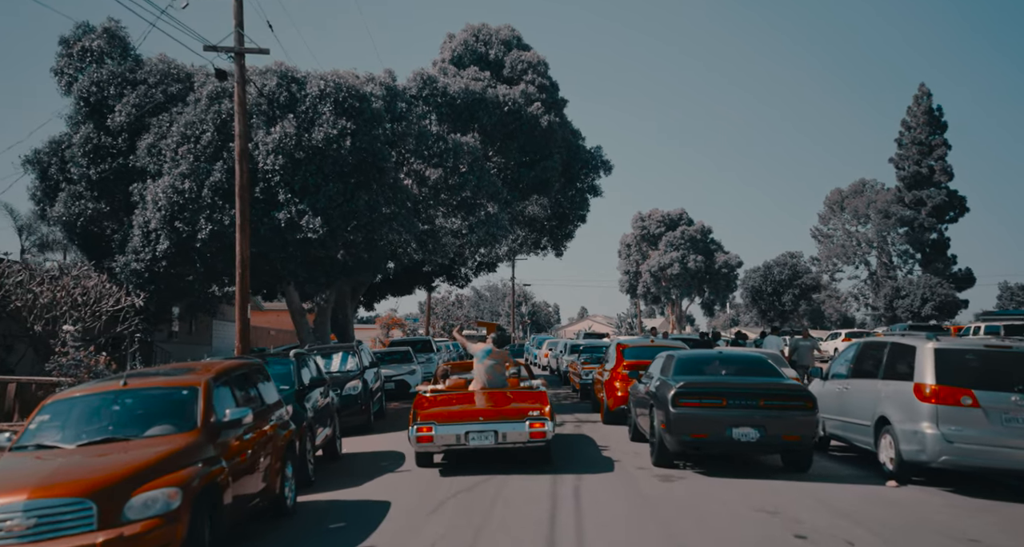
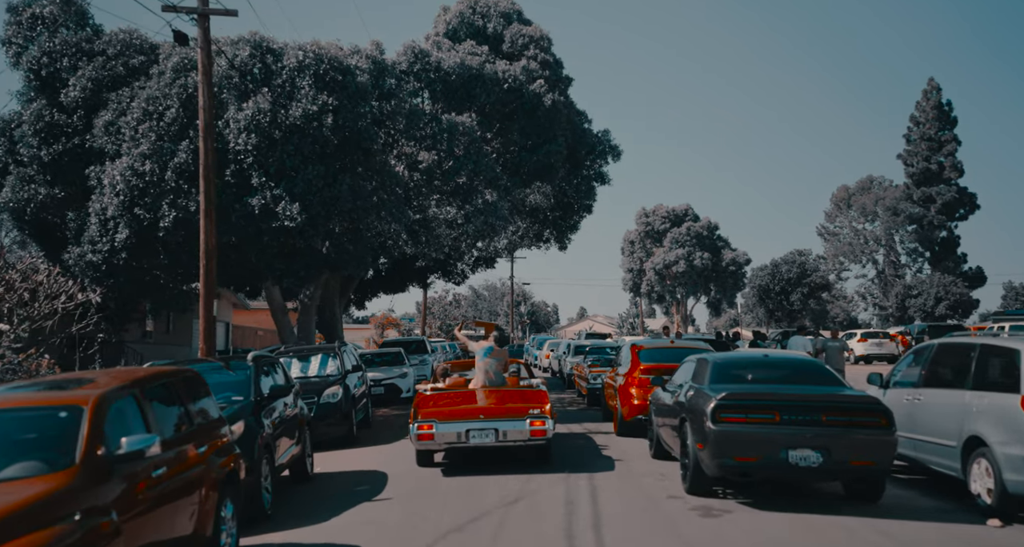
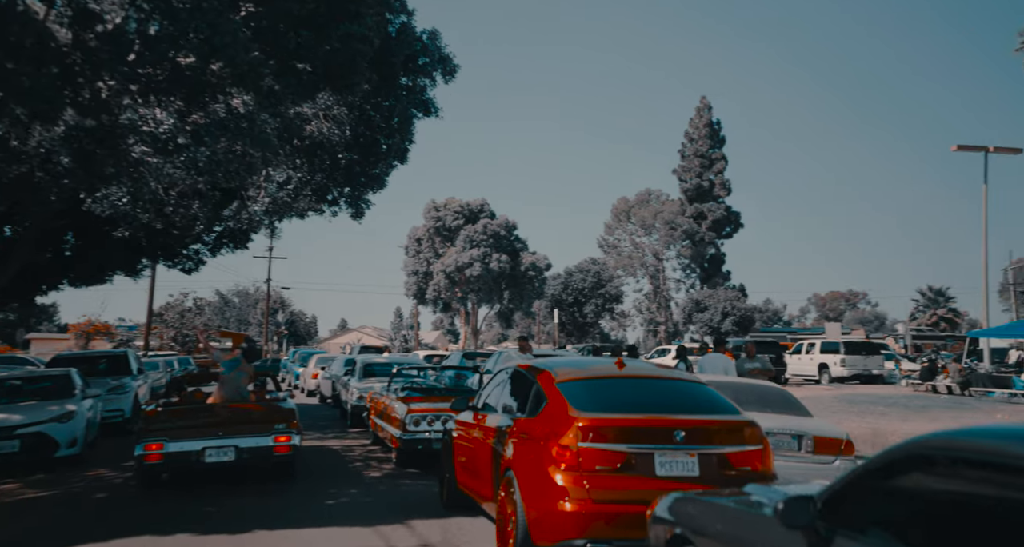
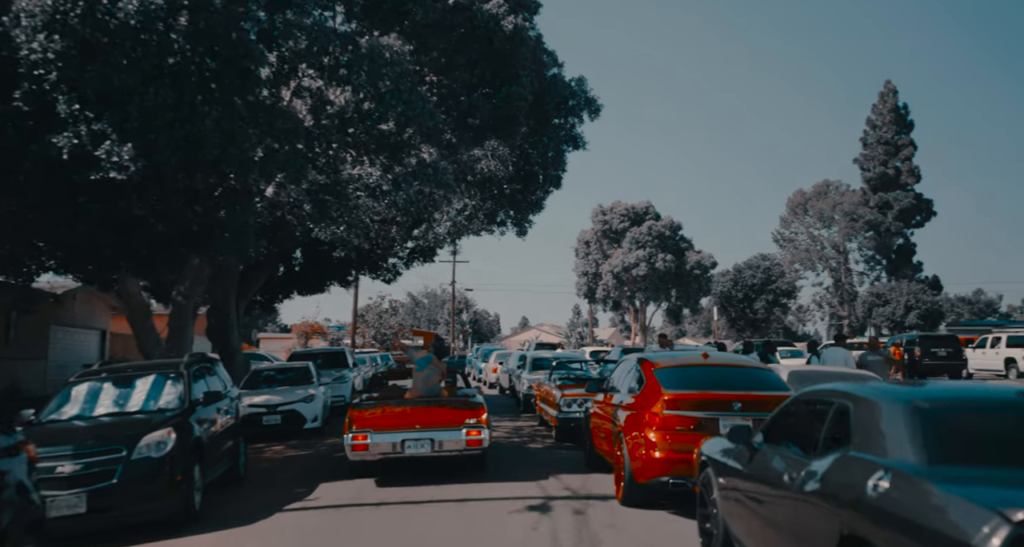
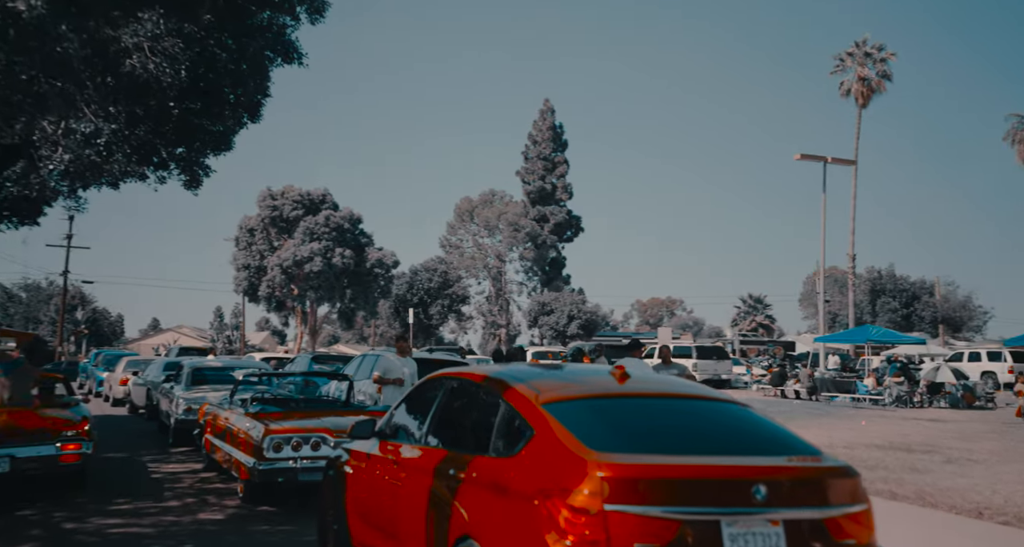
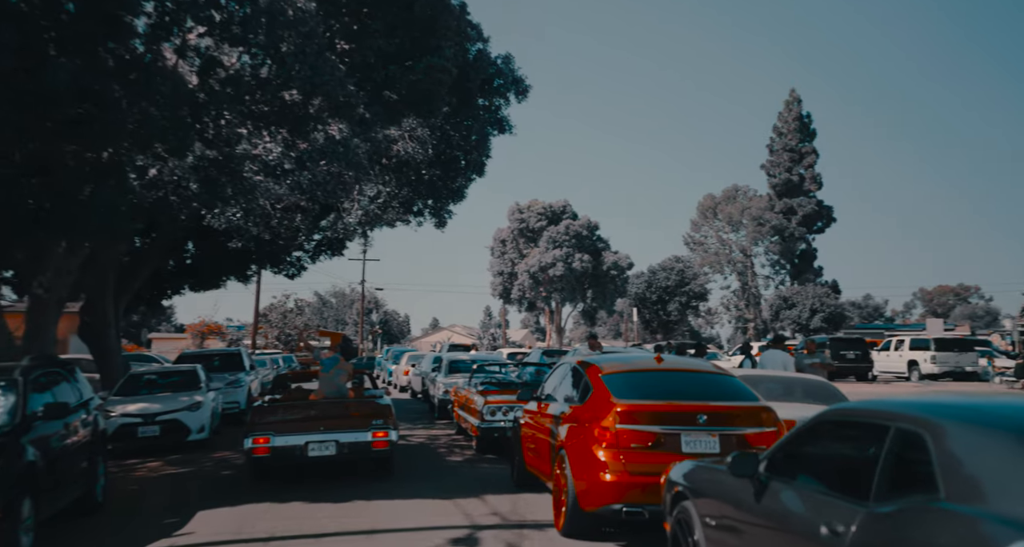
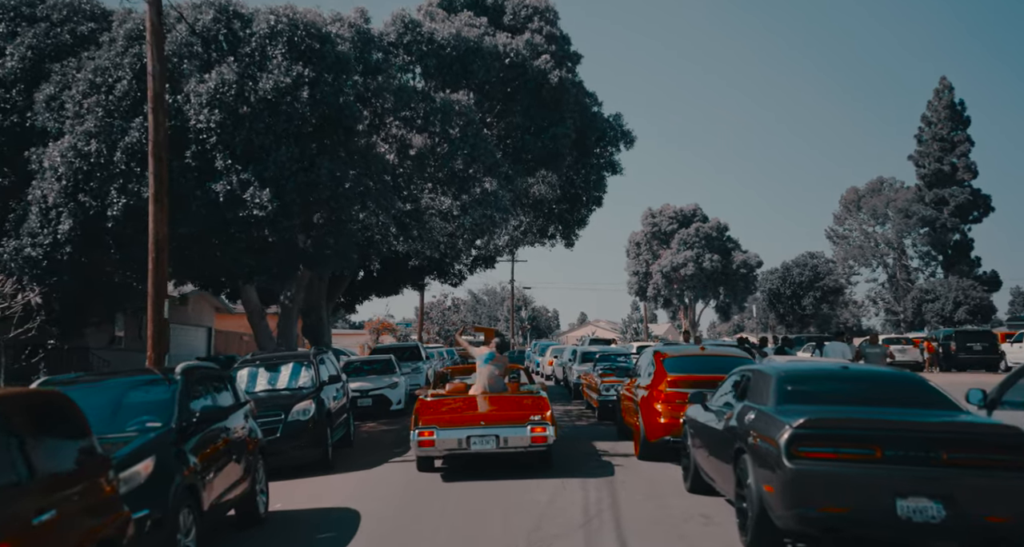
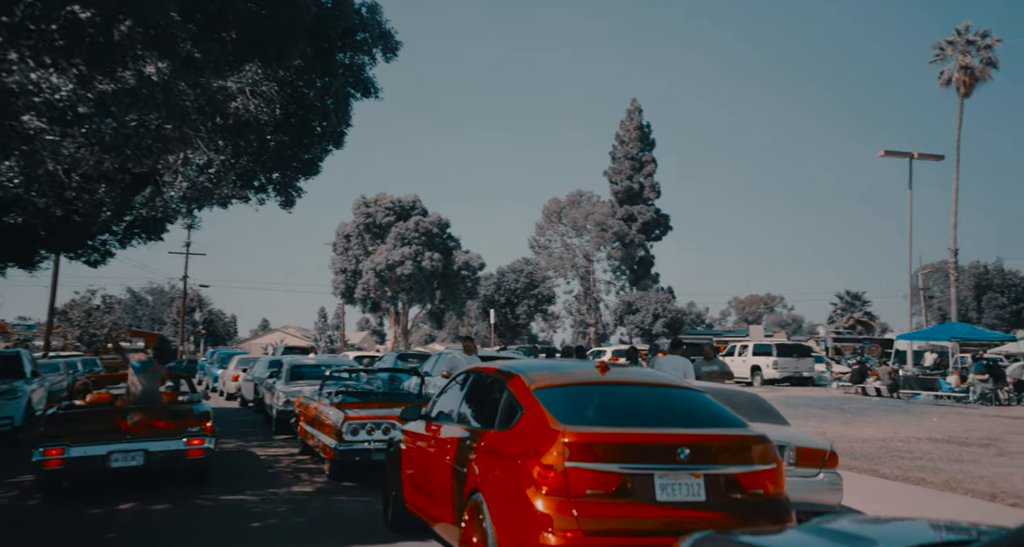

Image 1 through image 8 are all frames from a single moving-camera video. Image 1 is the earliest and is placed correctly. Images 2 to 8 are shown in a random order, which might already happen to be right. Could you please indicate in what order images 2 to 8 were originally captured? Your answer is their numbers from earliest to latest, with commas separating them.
2, 7, 4, 6, 3, 8, 5
